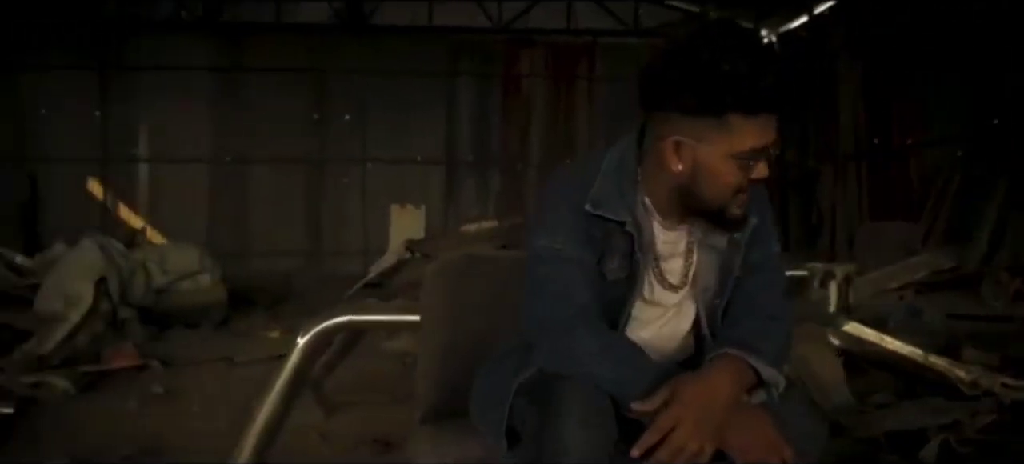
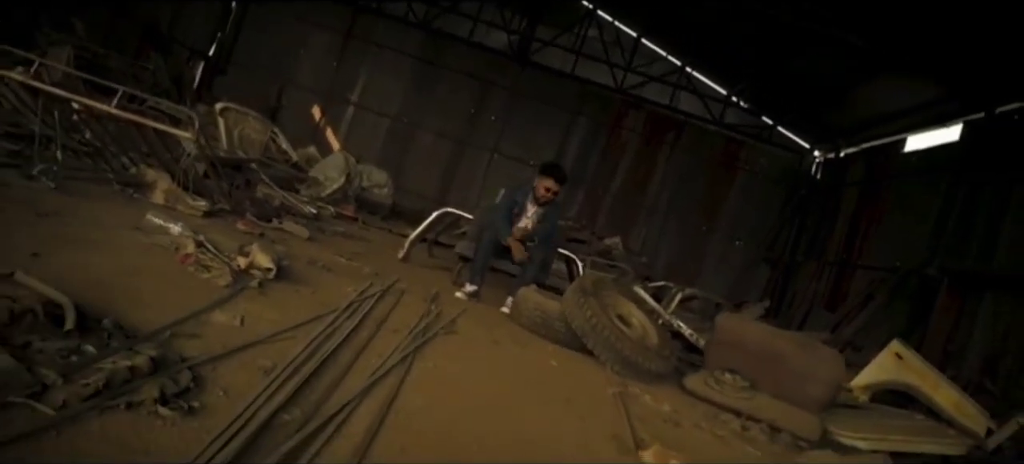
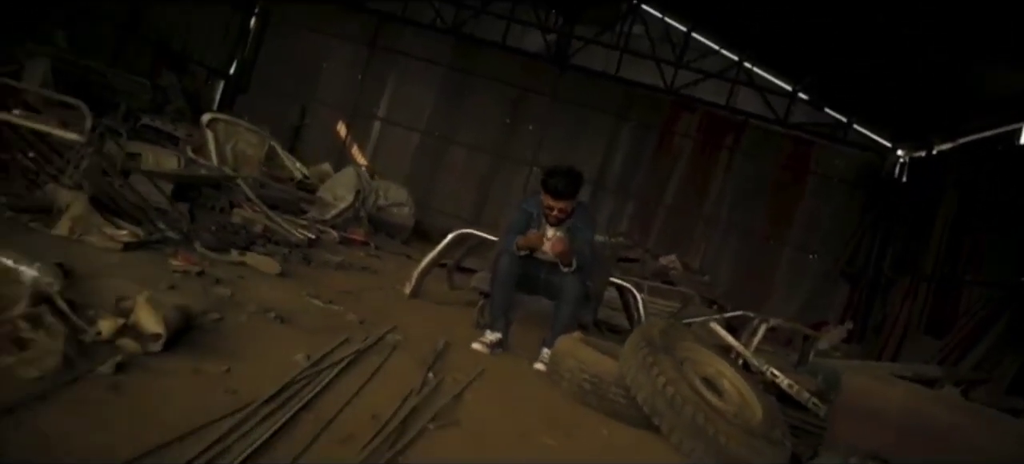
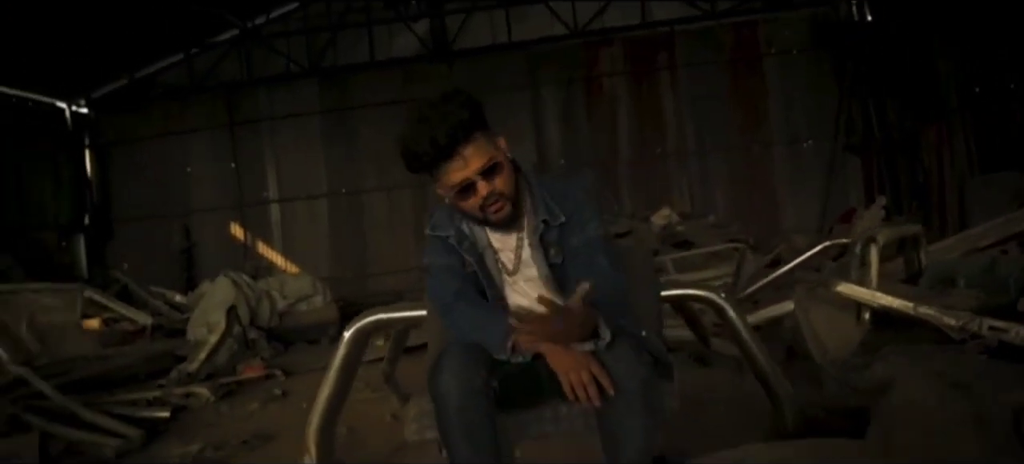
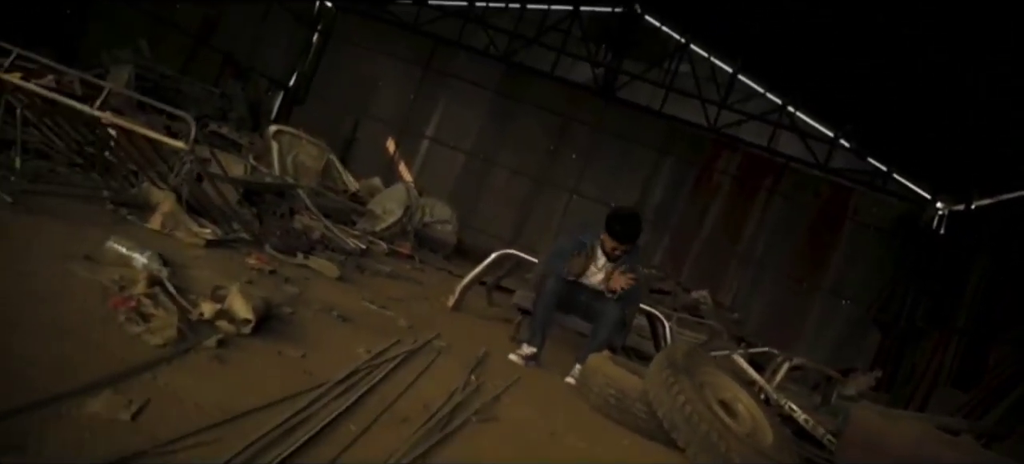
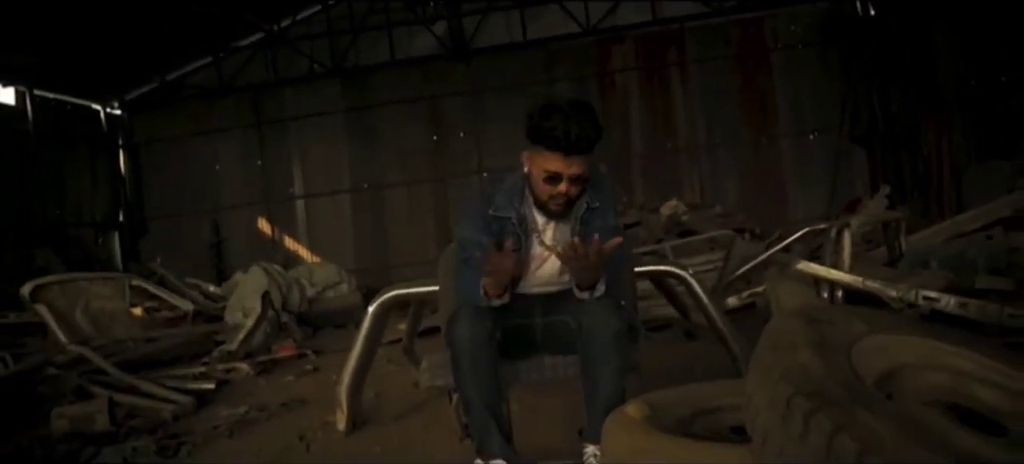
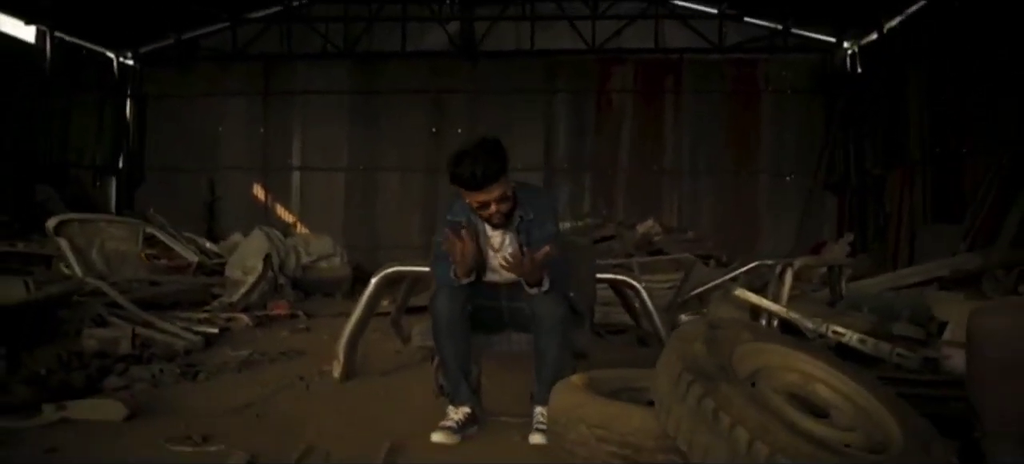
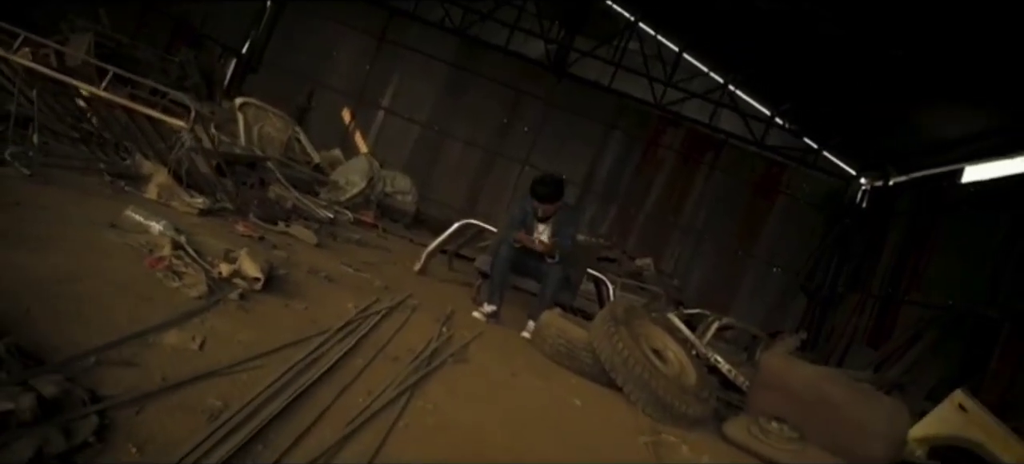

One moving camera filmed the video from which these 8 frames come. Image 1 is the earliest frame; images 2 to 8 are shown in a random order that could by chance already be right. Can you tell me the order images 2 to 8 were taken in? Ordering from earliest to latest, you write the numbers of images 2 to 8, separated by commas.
4, 6, 7, 3, 5, 8, 2
